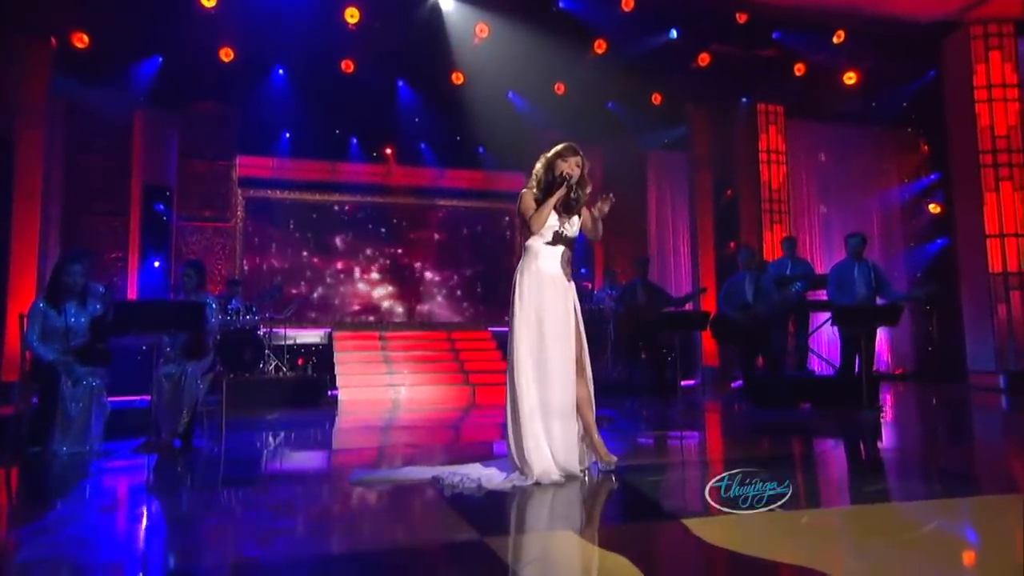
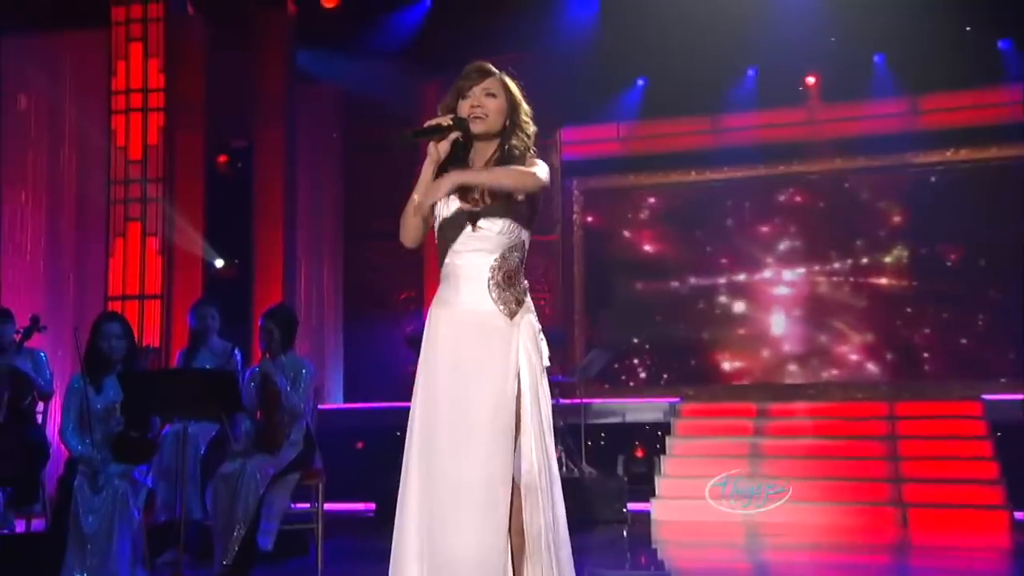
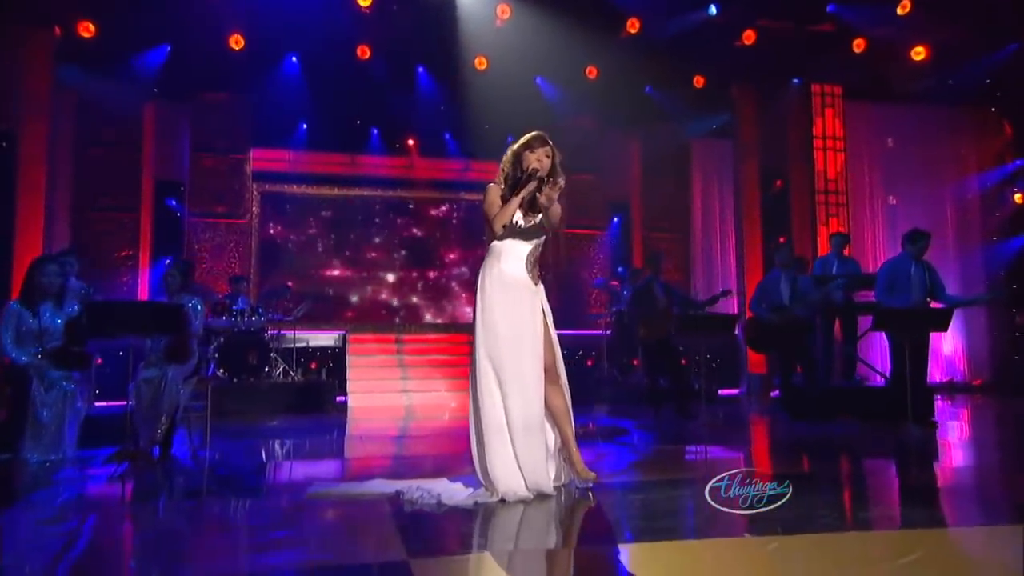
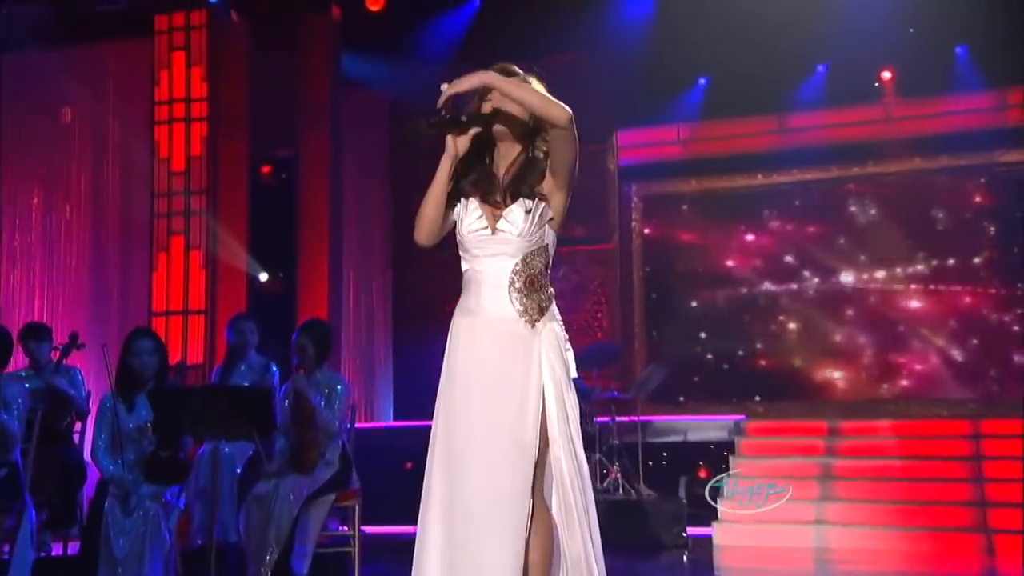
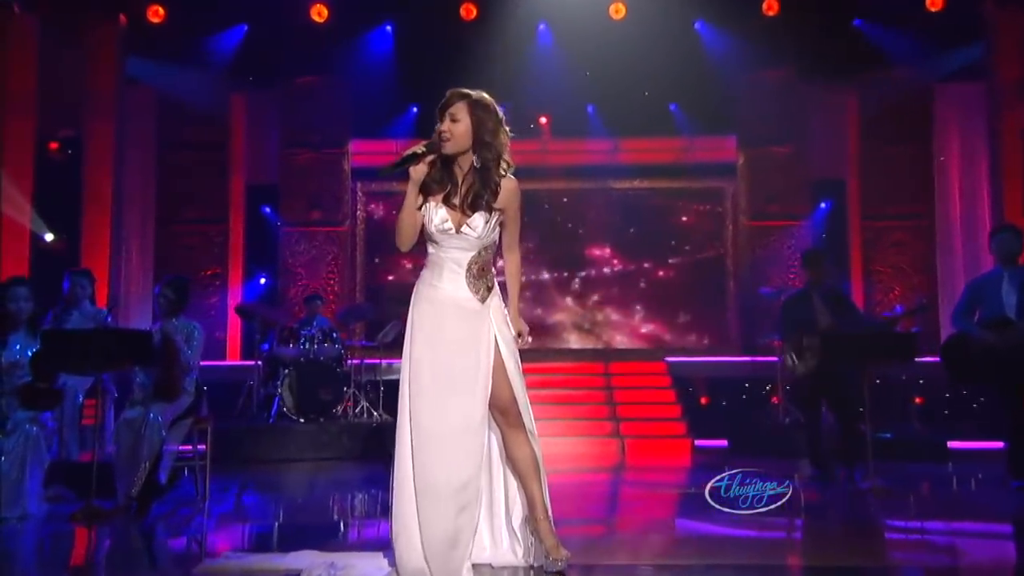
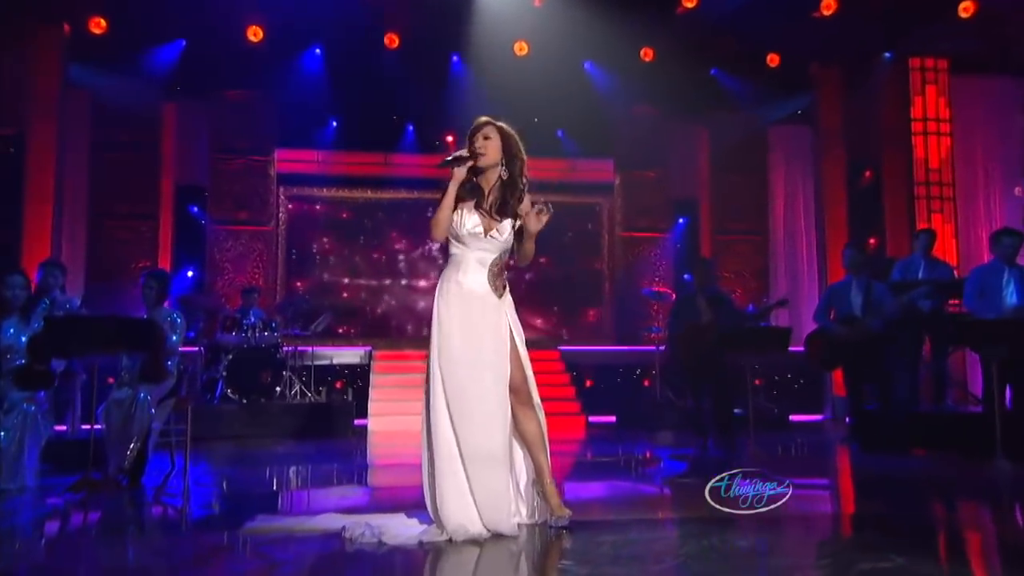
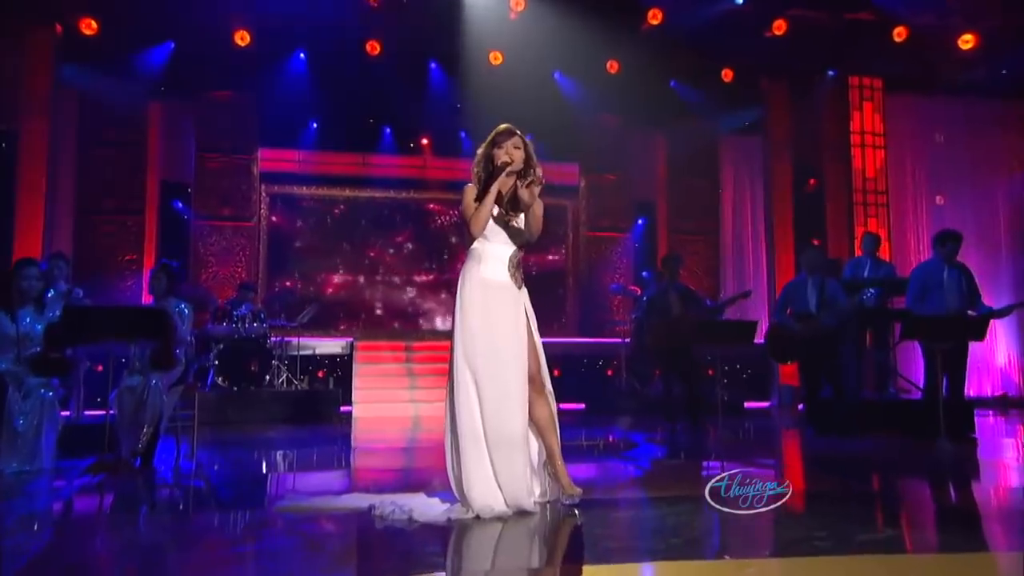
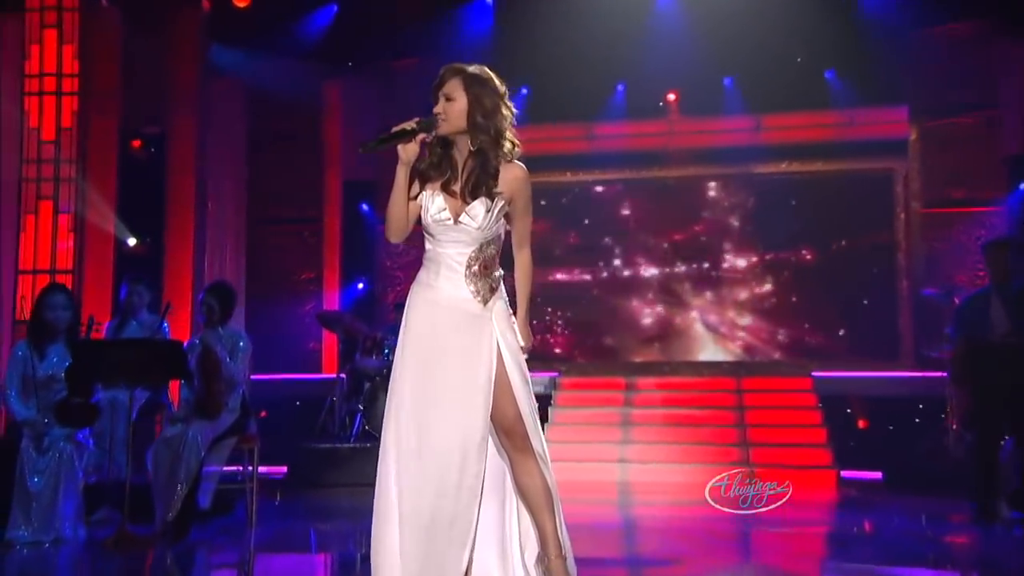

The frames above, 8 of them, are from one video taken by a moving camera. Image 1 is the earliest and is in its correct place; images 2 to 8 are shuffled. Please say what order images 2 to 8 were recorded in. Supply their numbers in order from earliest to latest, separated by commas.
3, 7, 6, 5, 8, 2, 4
